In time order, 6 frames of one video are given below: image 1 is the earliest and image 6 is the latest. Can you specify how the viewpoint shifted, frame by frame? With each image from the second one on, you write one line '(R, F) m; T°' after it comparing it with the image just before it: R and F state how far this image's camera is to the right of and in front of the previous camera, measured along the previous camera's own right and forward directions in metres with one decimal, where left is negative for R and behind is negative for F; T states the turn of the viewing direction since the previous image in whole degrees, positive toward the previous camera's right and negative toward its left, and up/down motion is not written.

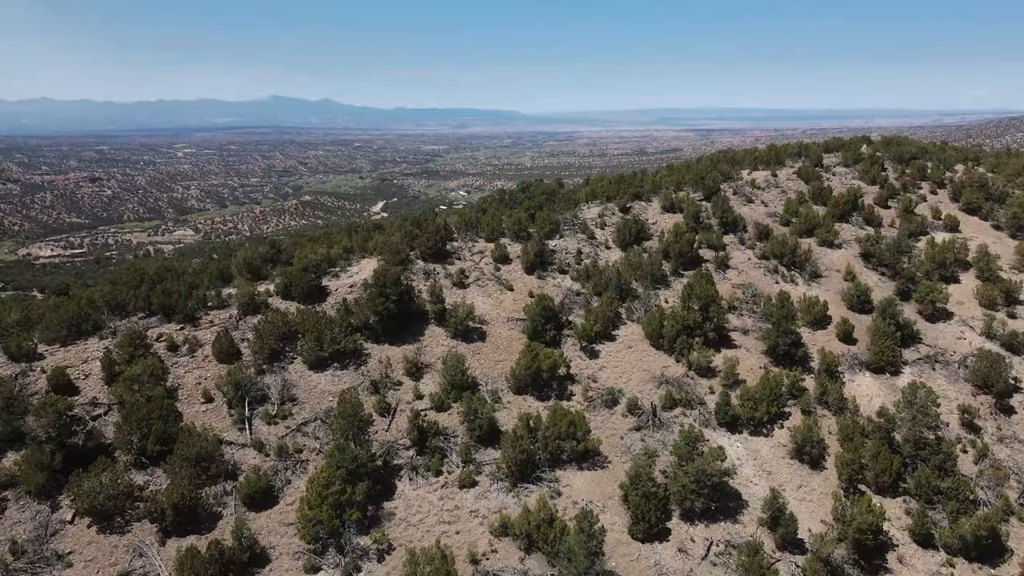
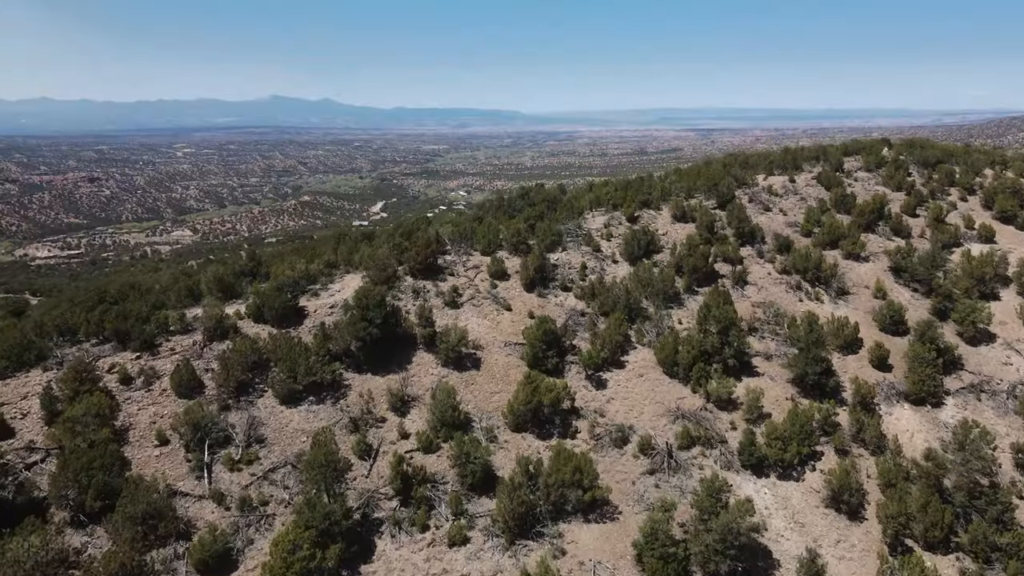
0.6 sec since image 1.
(+0.1, +1.9) m; 0°
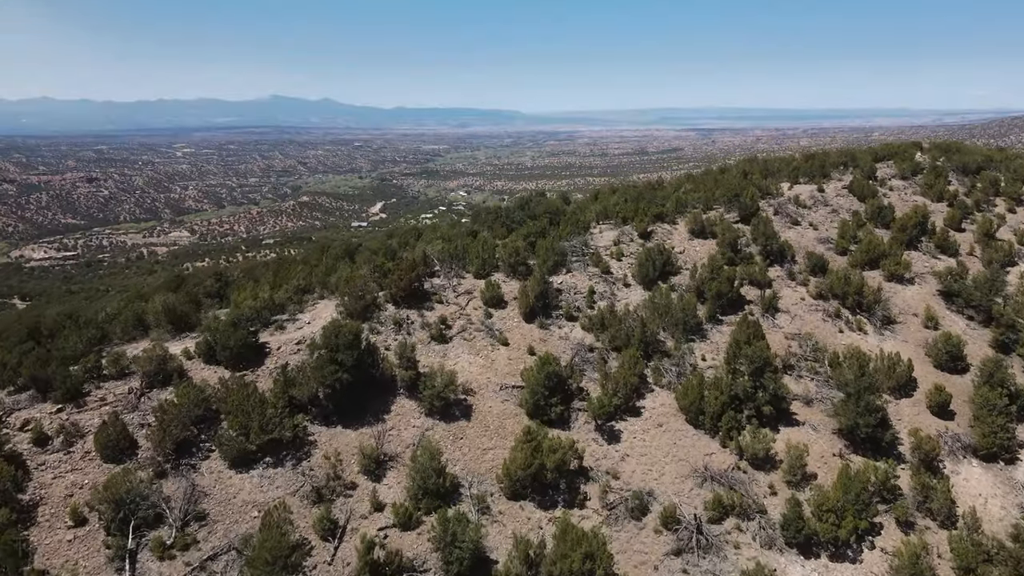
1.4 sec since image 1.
(+0.1, +2.5) m; 0°
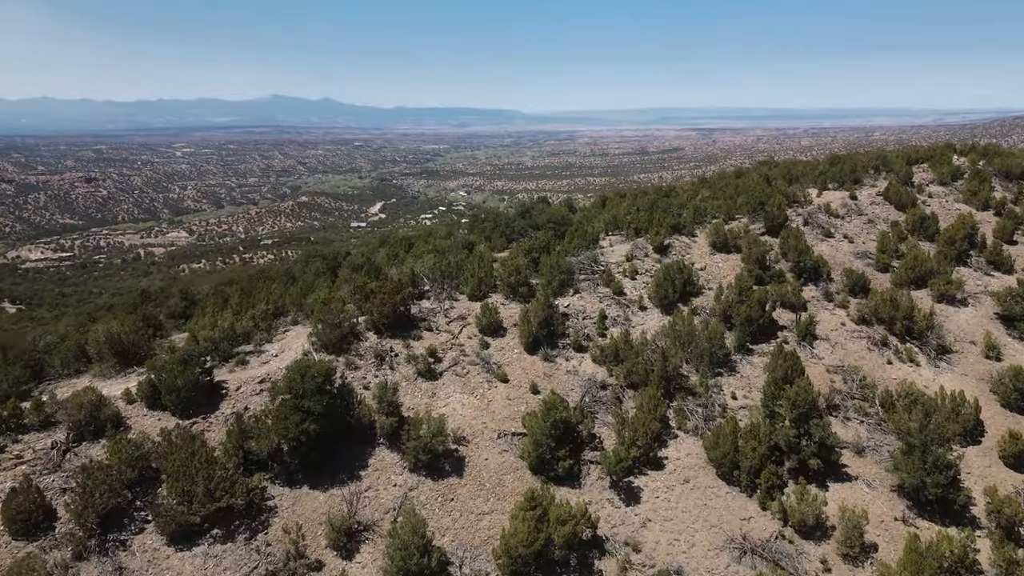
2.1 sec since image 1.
(0.0, +2.2) m; 0°
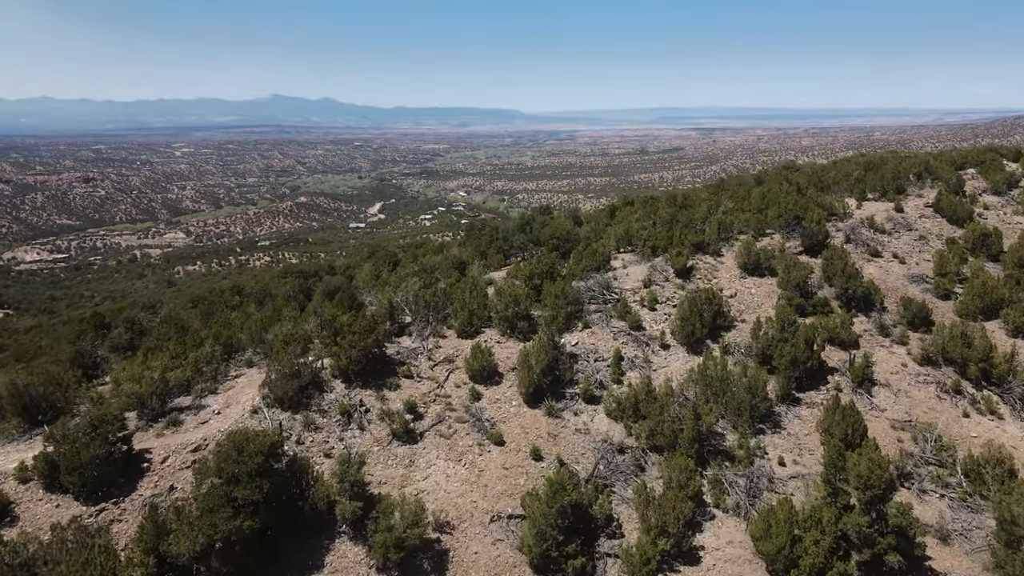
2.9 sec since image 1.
(+0.1, +2.5) m; 0°
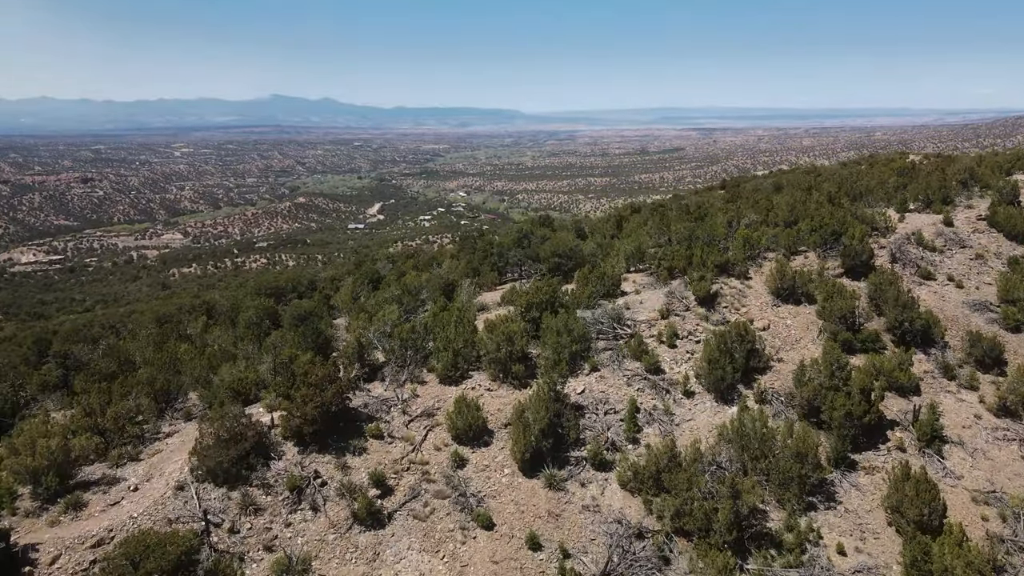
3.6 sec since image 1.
(+0.1, +2.2) m; 0°
